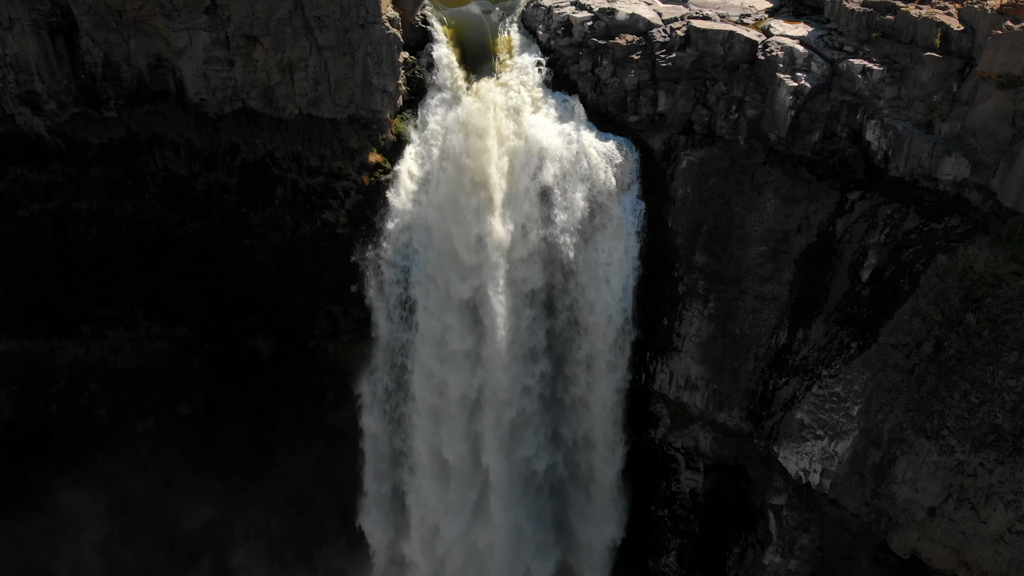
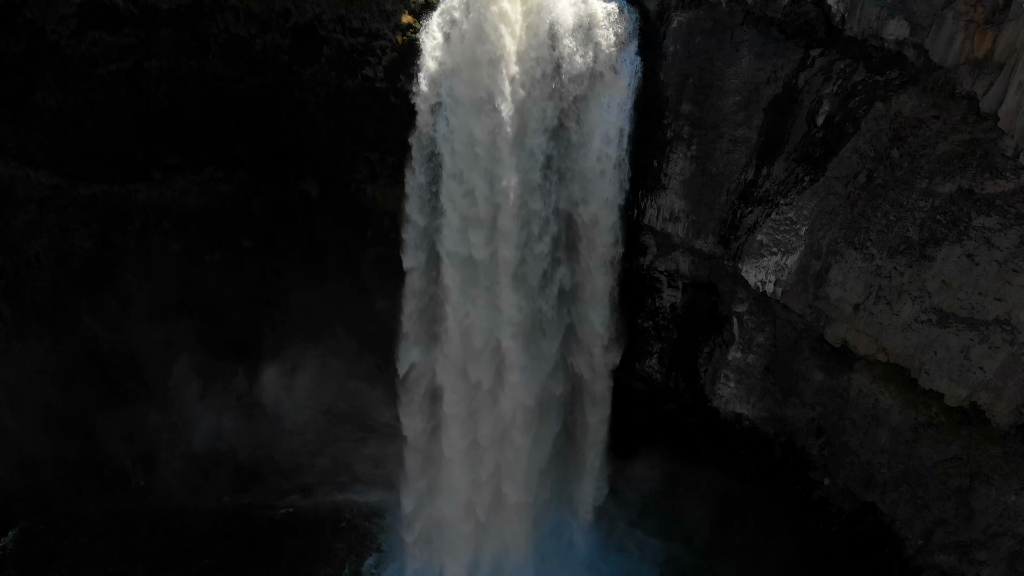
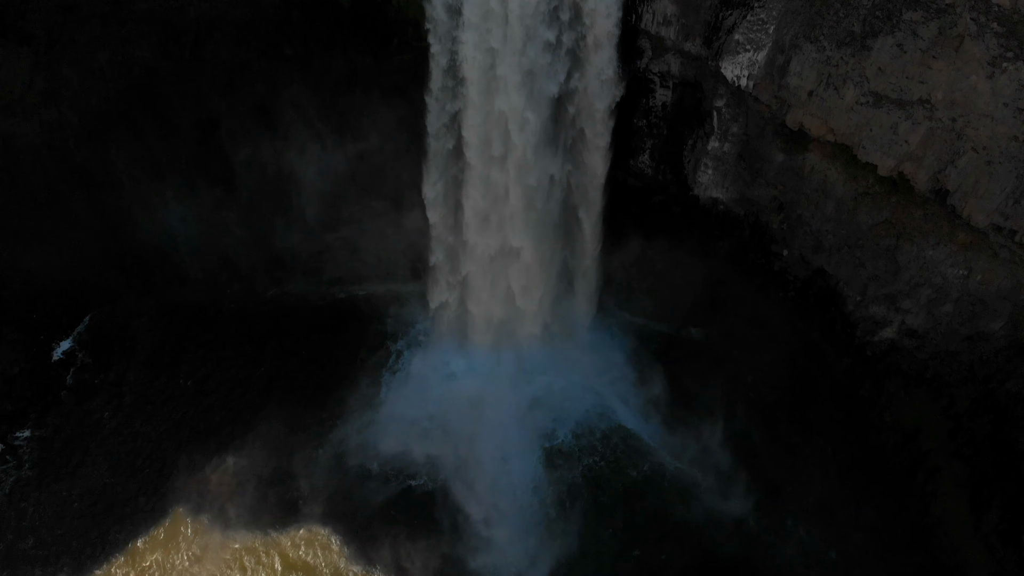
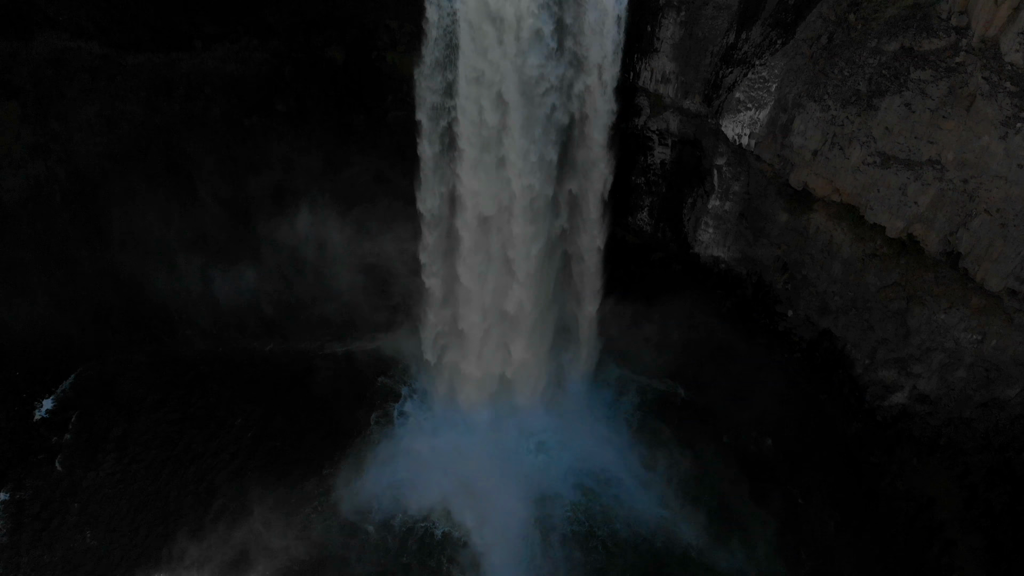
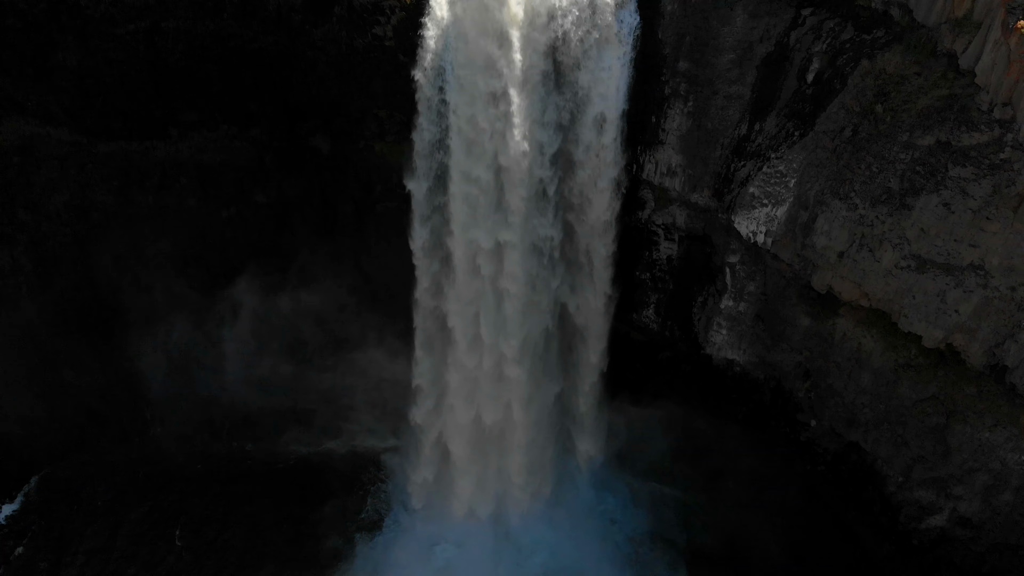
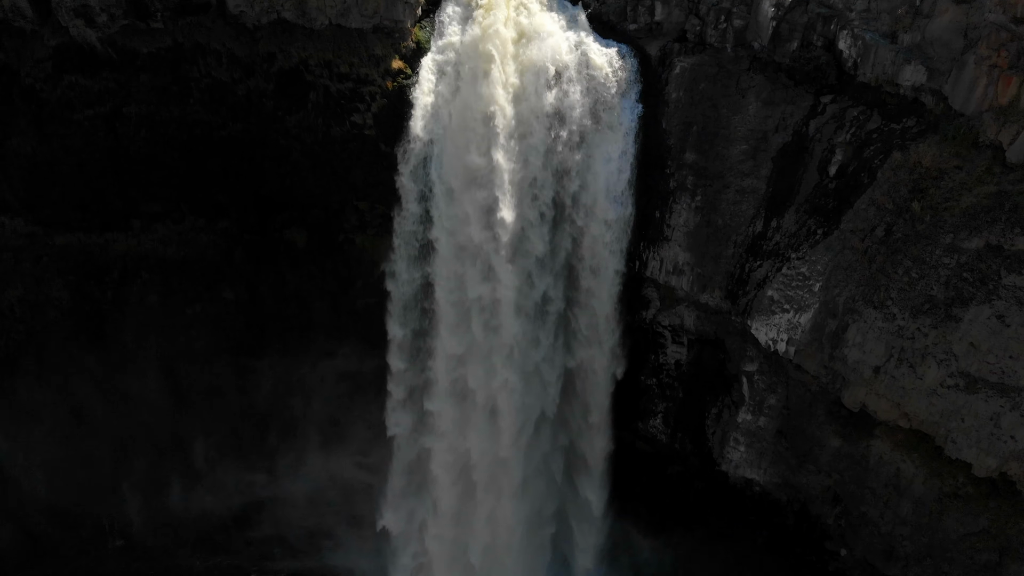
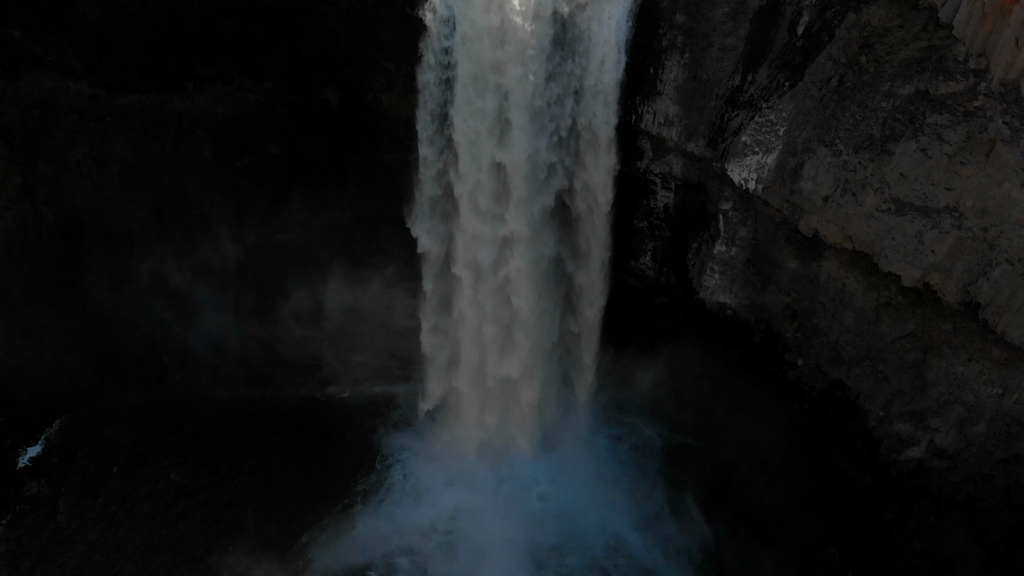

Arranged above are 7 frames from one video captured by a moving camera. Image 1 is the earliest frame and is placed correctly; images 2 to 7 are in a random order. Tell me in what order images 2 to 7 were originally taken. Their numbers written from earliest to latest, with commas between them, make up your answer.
6, 2, 5, 7, 4, 3
